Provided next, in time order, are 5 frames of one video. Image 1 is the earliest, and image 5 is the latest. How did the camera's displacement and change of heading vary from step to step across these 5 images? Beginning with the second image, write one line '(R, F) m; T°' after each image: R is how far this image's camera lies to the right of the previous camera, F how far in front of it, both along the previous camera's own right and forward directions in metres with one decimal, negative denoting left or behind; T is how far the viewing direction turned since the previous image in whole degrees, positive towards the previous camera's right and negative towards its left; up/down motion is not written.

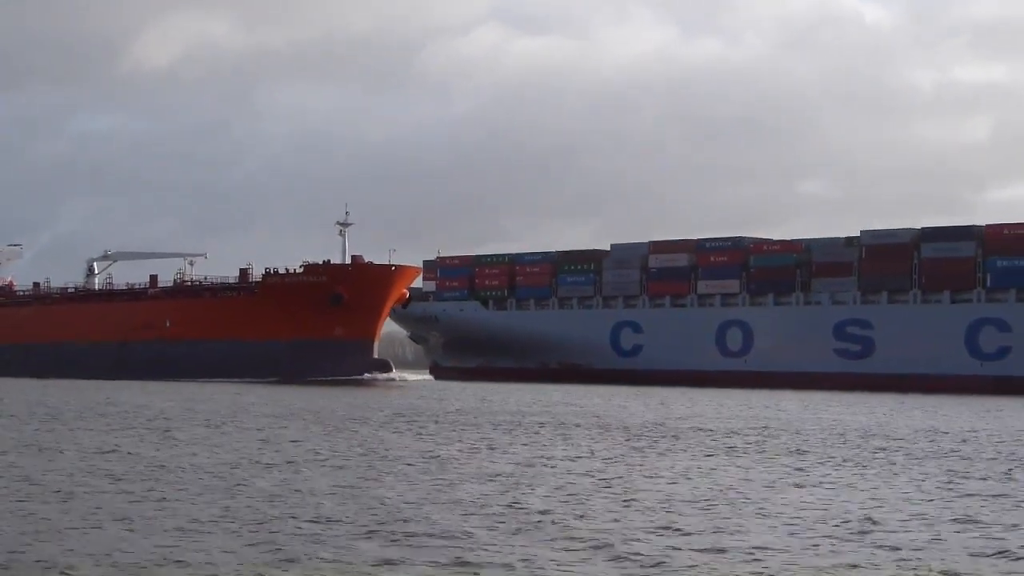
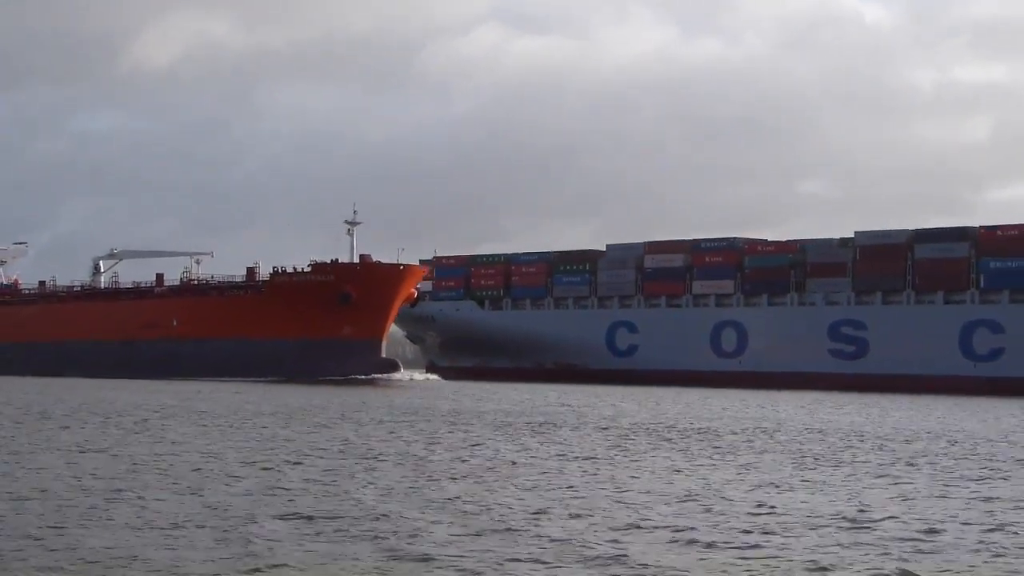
(-1.2, +1.2) m; 0°
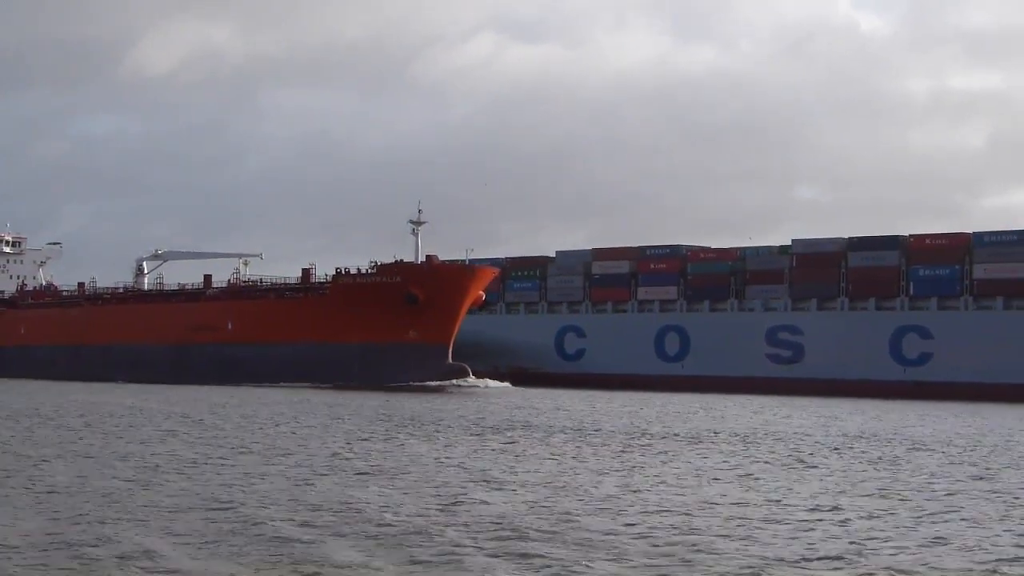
(+0.9, -0.5) m; 0°
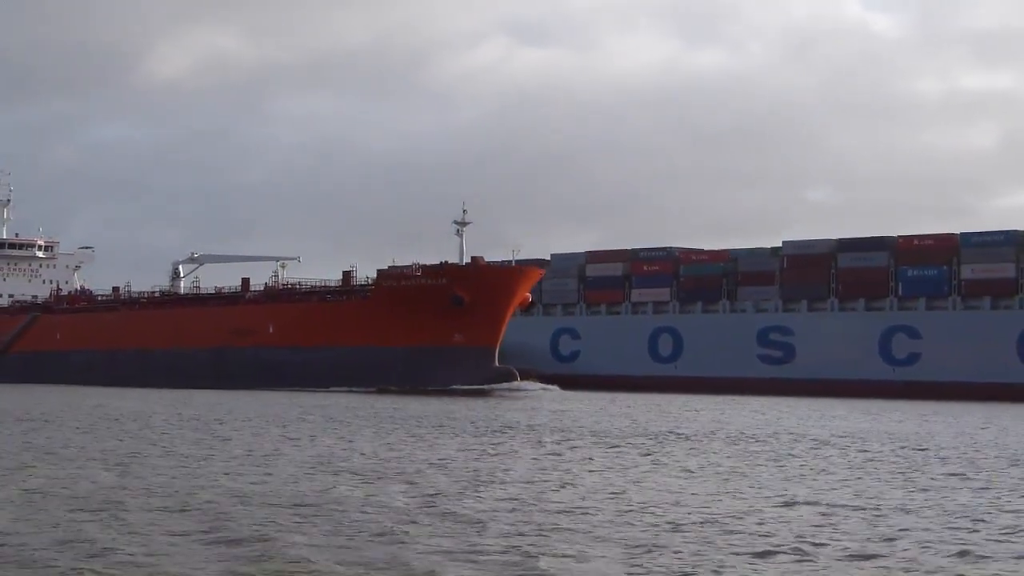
(+0.3, -0.3) m; 0°
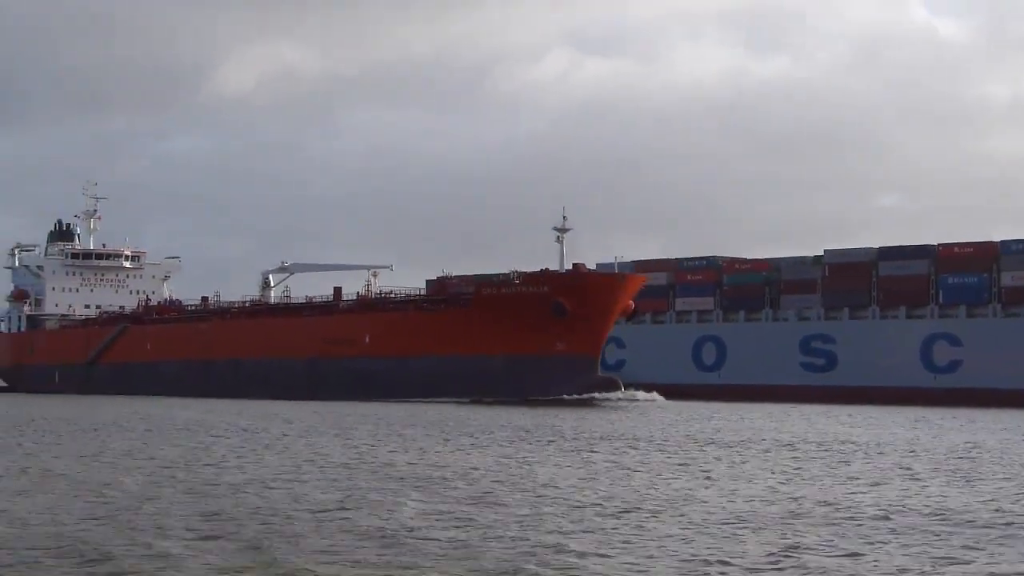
(+0.4, -0.6) m; -3°
